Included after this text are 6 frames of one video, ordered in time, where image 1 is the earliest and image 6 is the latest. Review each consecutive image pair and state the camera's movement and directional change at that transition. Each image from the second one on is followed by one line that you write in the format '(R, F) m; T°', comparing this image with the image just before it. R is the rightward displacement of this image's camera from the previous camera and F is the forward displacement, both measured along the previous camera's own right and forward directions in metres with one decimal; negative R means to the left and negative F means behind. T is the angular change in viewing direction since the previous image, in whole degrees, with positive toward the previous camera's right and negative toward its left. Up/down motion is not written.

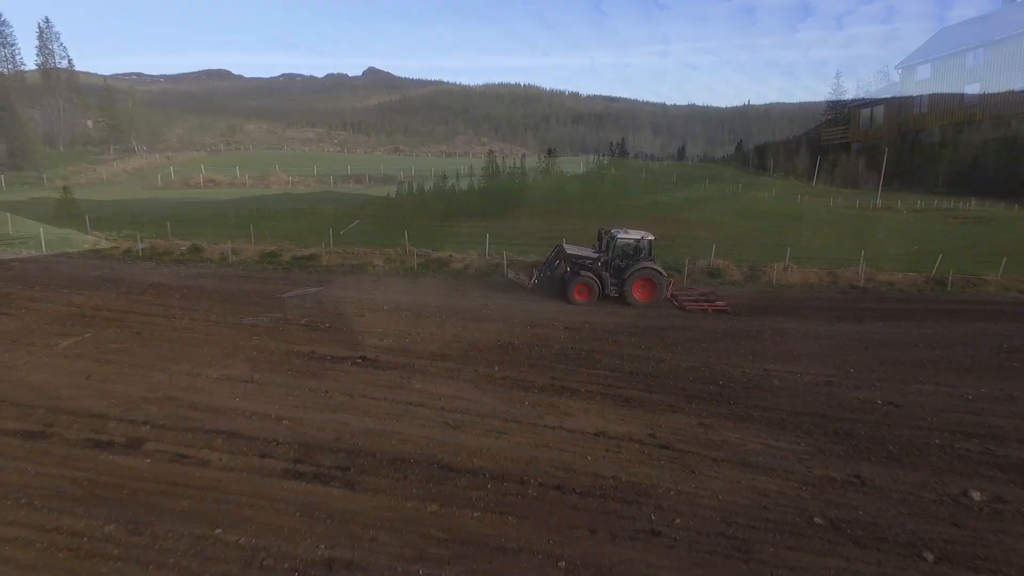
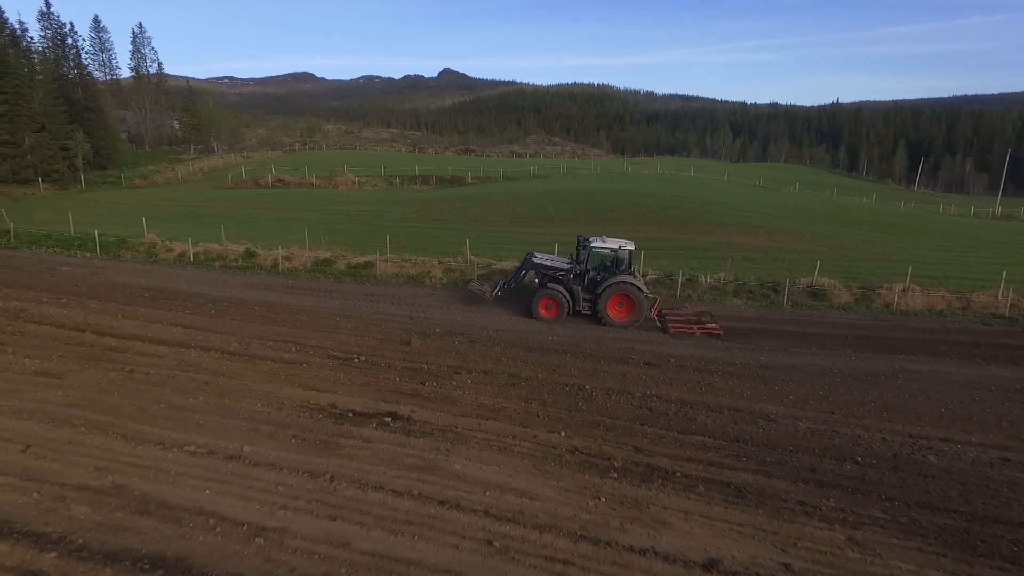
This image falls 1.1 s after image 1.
(-0.1, +2.2) m; -6°
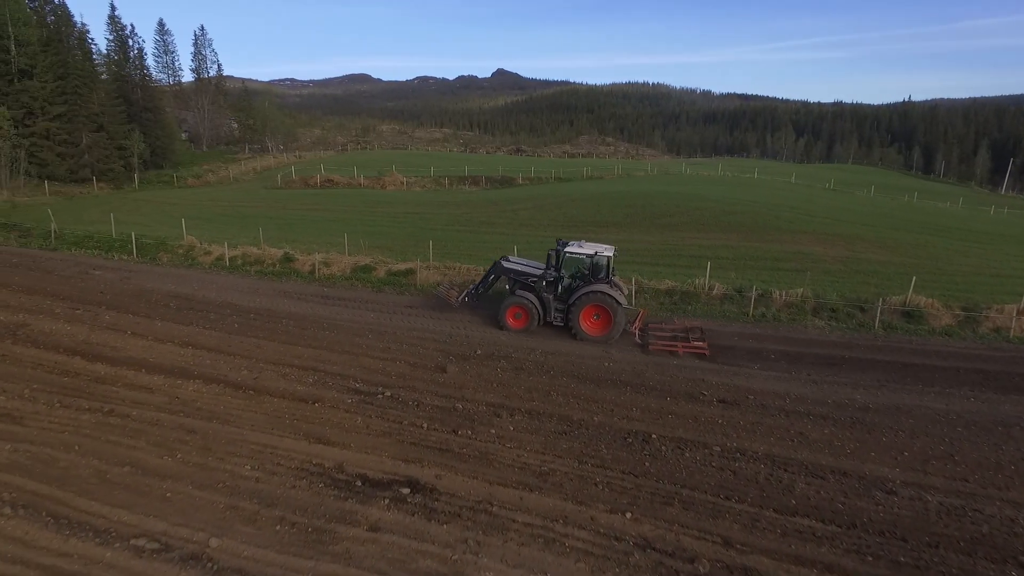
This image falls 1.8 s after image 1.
(-0.1, +1.7) m; -5°
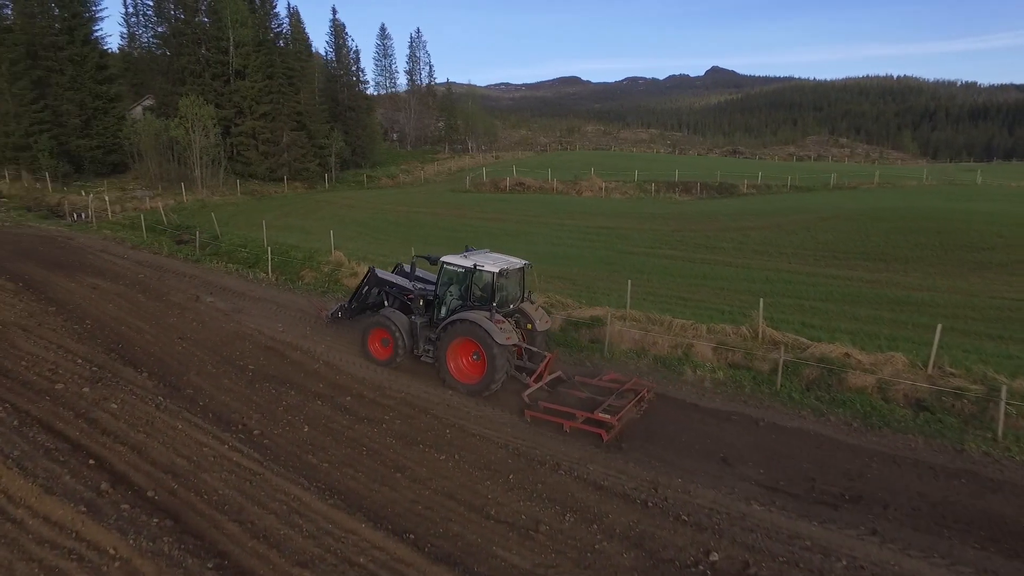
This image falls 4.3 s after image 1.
(-1.0, +6.1) m; -18°
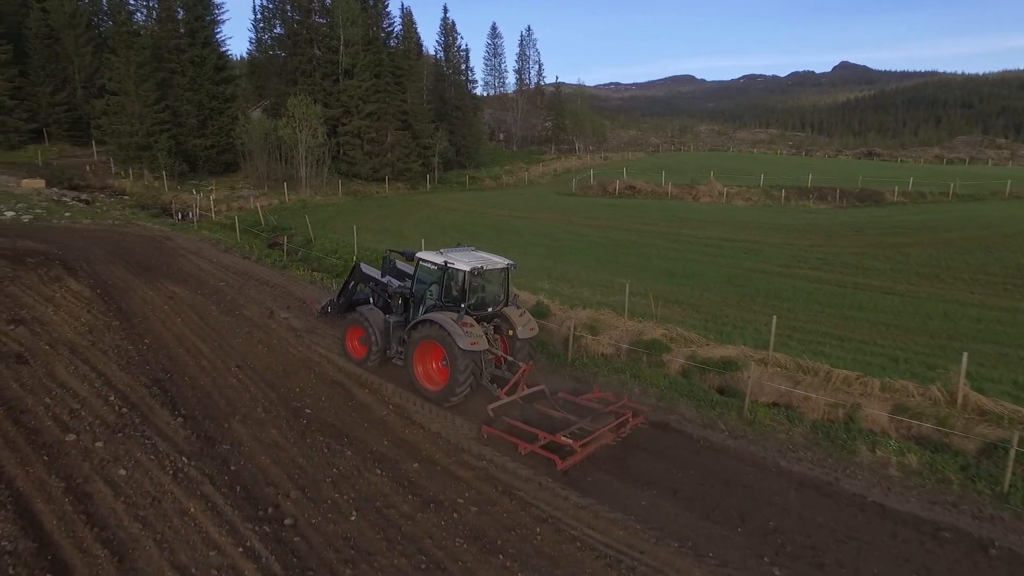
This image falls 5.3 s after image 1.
(-0.2, +2.2) m; -9°
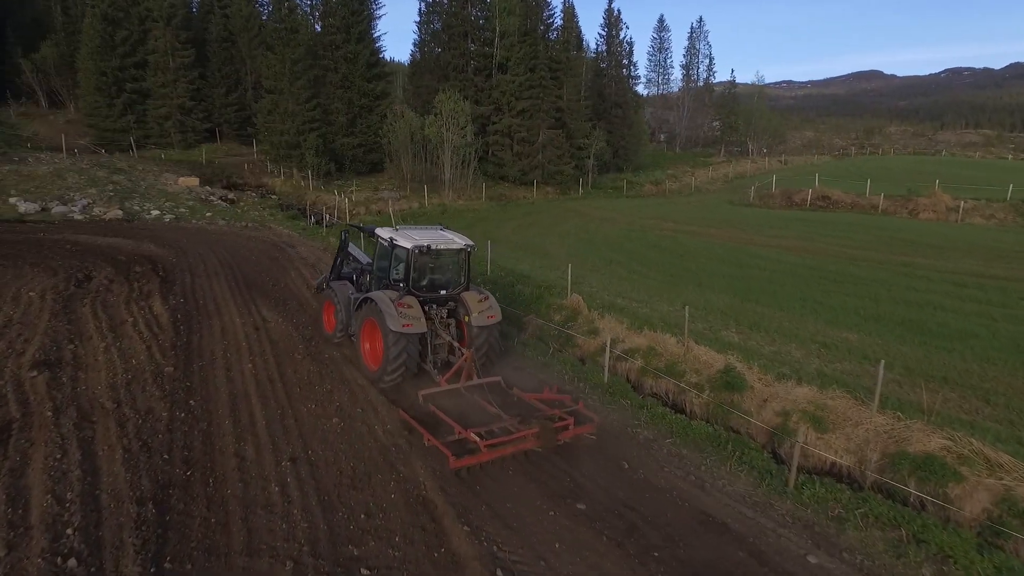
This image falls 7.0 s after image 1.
(-0.5, +3.7) m; -14°
